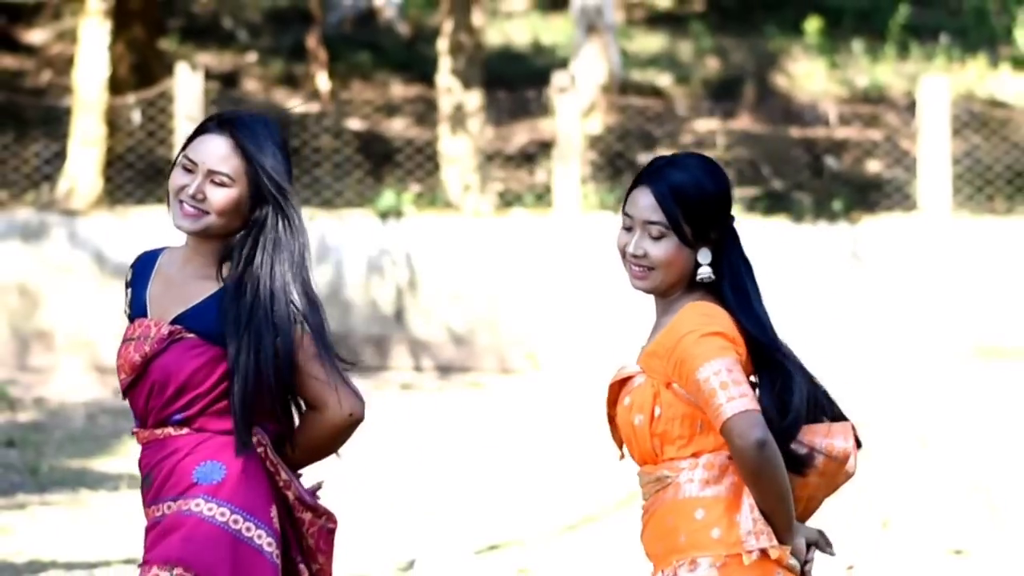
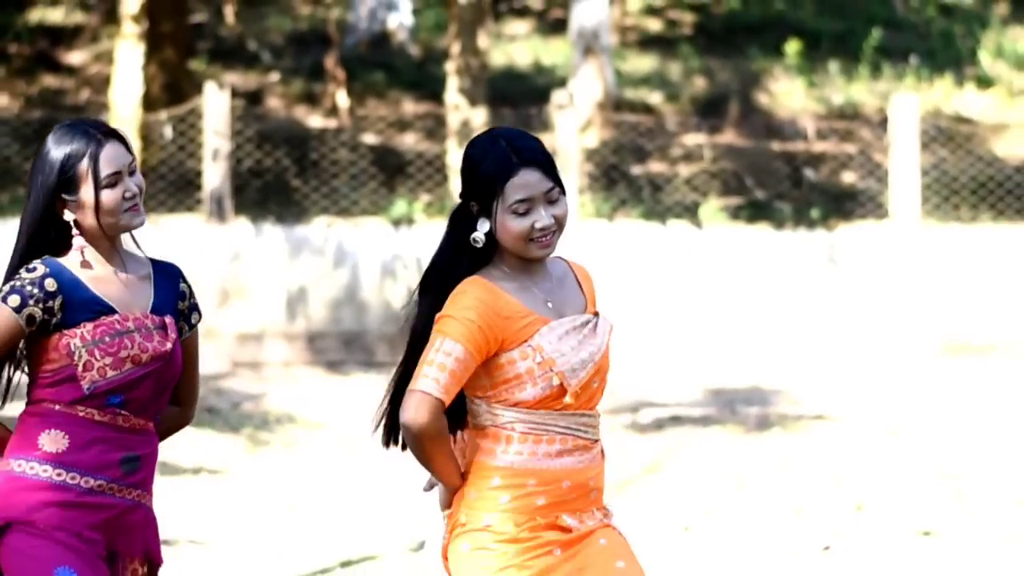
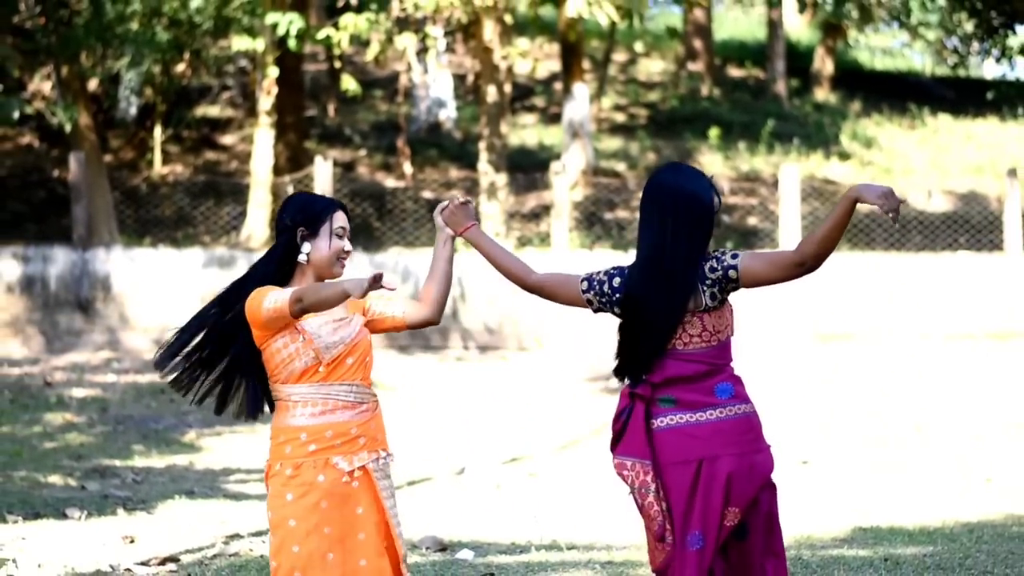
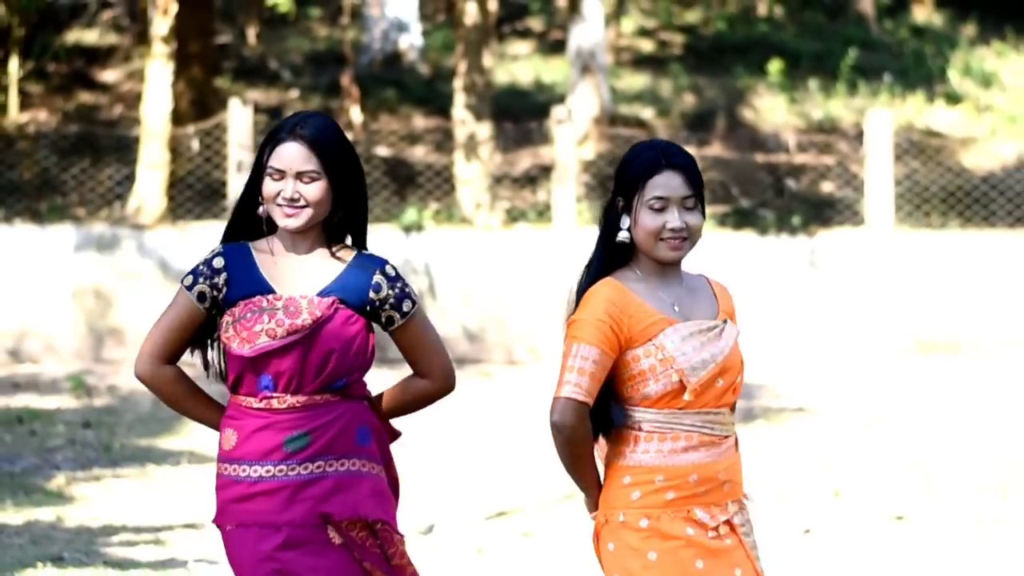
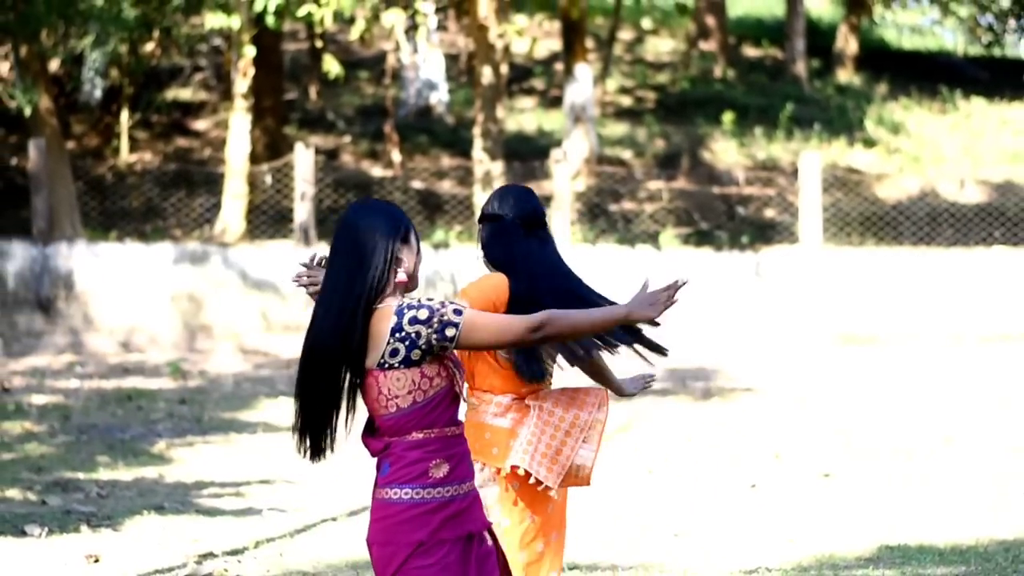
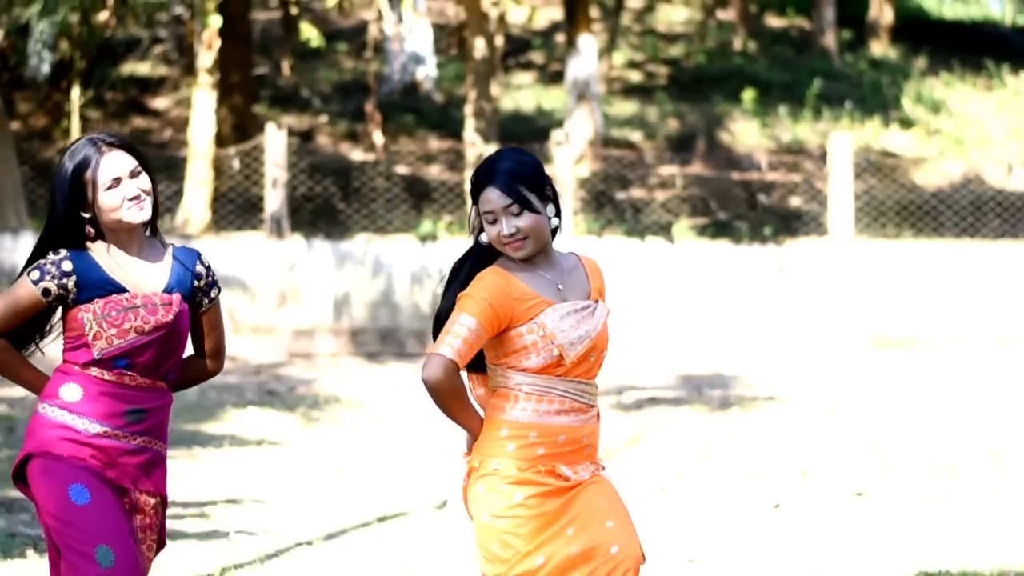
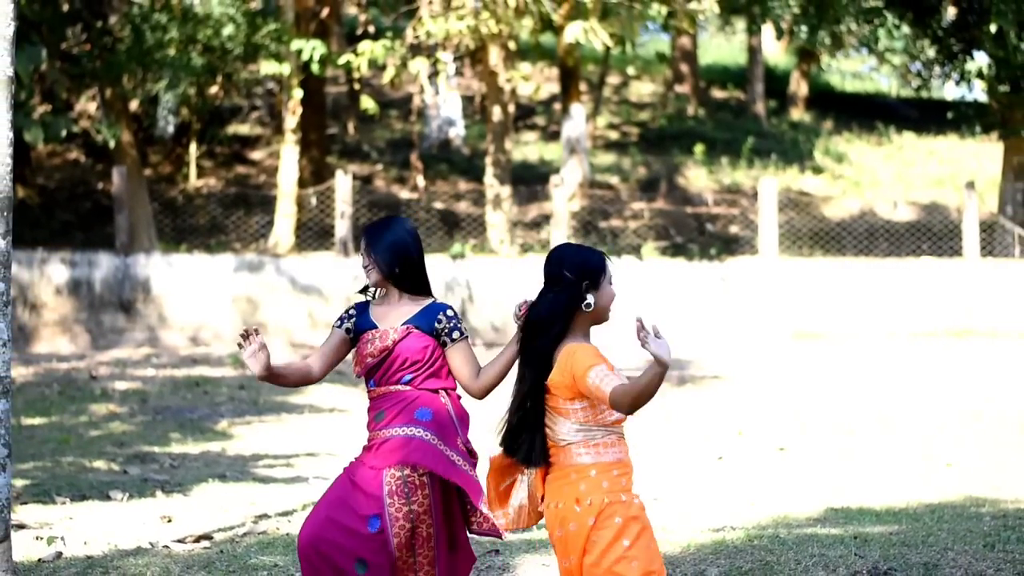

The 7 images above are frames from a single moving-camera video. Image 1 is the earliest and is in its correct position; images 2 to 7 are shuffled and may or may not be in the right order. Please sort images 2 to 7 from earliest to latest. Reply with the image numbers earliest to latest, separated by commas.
2, 4, 6, 5, 3, 7
